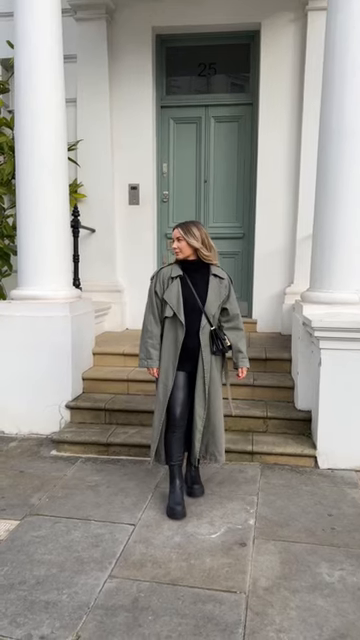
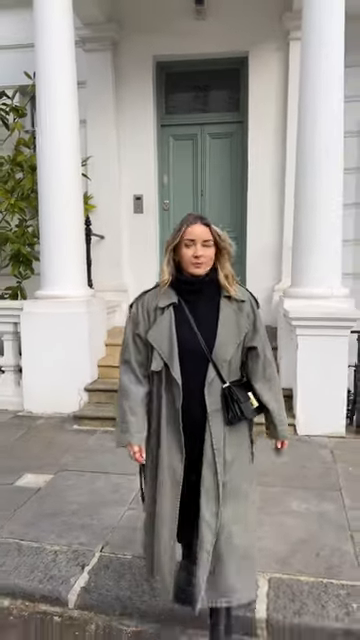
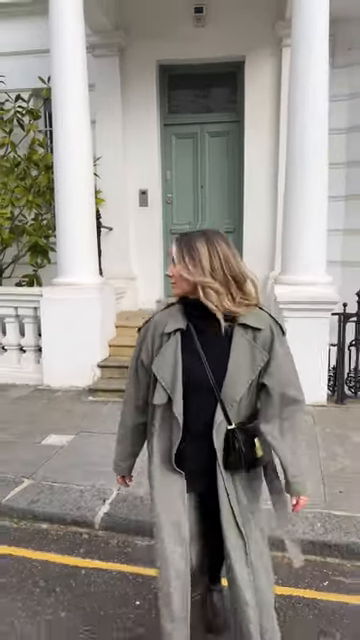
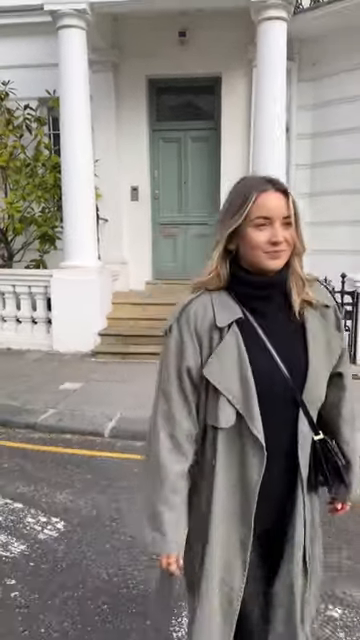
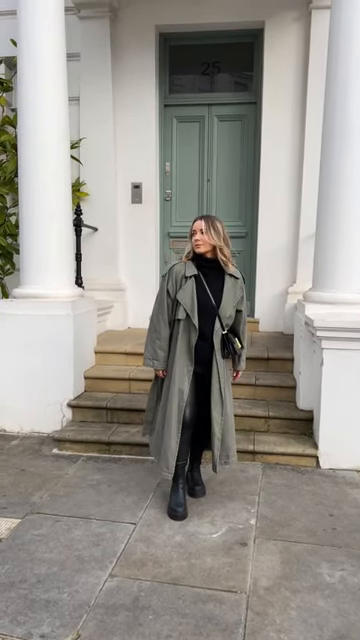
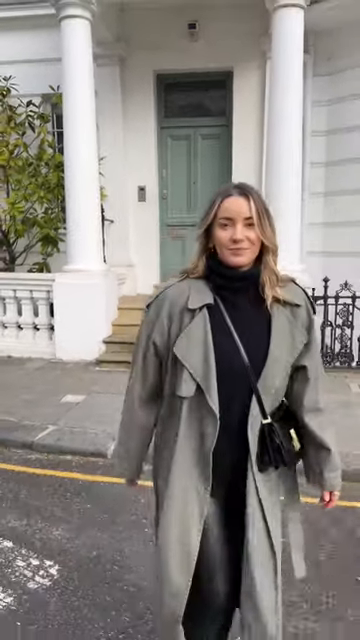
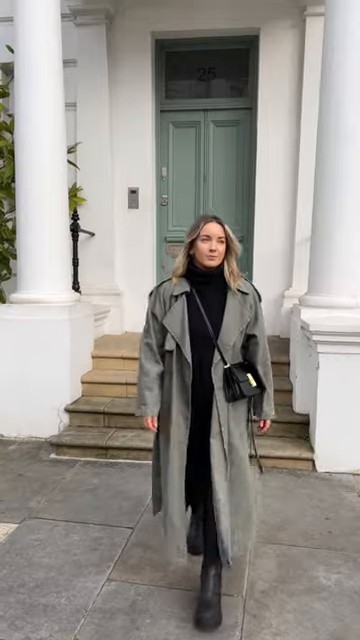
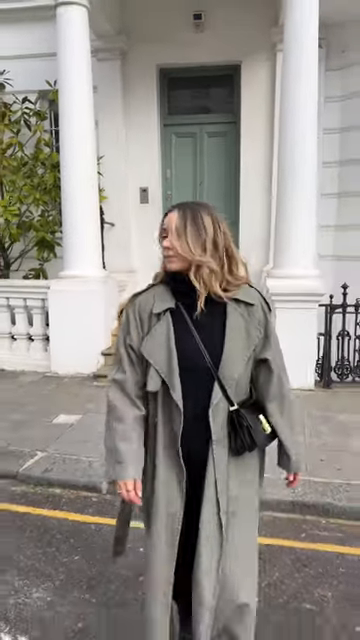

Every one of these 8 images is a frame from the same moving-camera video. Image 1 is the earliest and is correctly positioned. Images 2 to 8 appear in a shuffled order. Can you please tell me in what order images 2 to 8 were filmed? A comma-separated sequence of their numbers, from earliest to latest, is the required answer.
5, 7, 2, 3, 8, 6, 4
